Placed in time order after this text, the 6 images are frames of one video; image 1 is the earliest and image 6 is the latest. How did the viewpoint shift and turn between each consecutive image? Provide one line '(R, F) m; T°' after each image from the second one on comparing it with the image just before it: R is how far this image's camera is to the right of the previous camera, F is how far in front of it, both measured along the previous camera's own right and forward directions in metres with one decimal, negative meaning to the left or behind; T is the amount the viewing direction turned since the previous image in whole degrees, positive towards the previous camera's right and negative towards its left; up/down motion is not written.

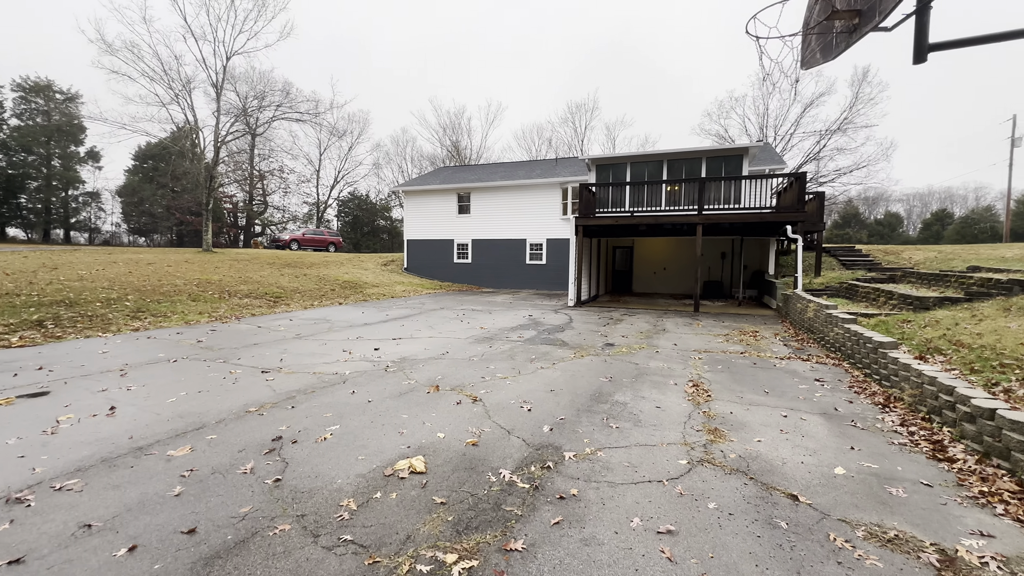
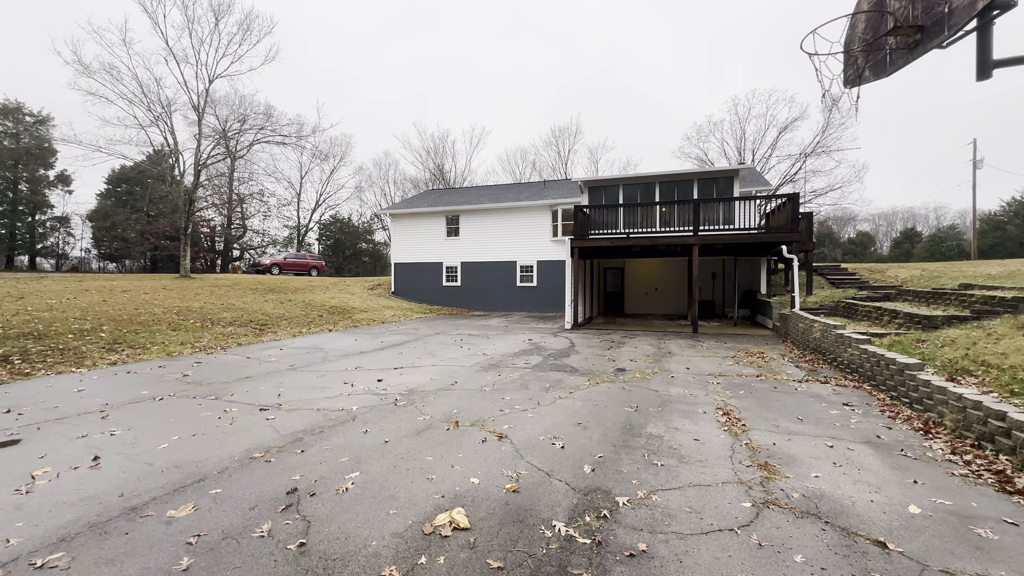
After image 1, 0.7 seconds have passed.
(-0.4, +0.3) m; +2°
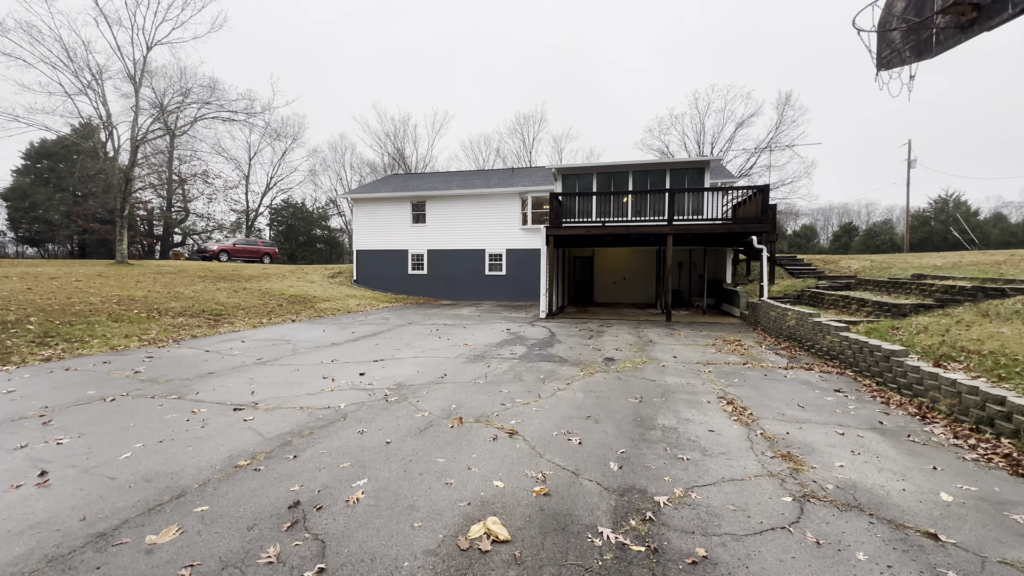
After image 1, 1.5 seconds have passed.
(-0.4, +0.3) m; +5°
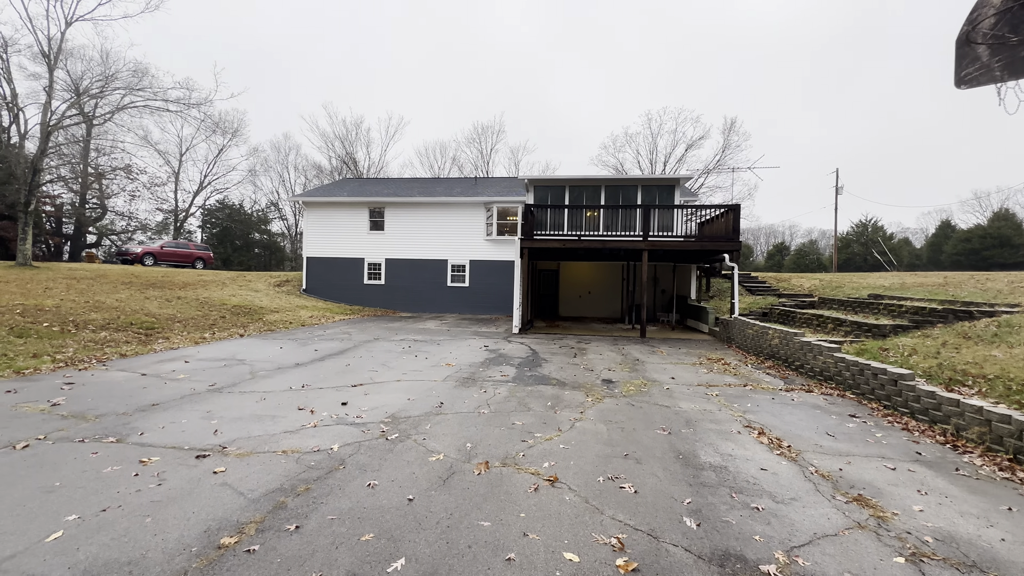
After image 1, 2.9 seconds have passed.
(-0.7, +0.6) m; +7°
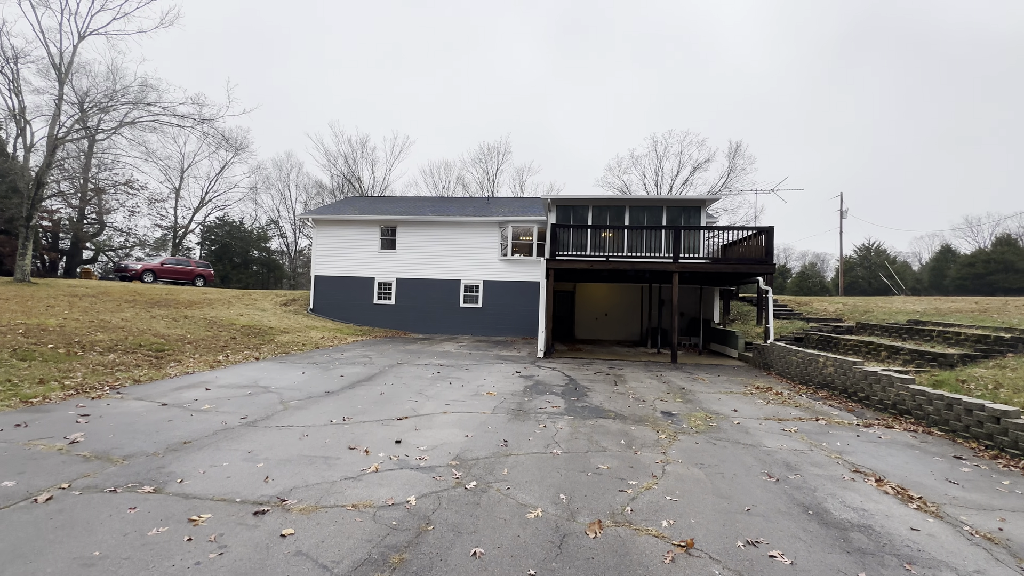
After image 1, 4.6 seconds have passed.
(-0.8, +0.4) m; +1°
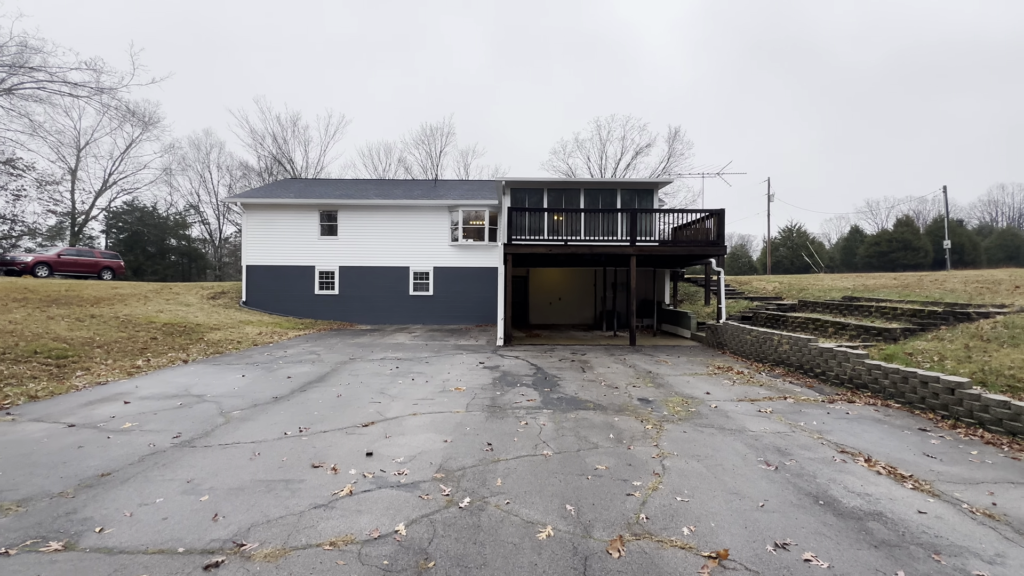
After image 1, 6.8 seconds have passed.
(-0.3, +0.4) m; +7°
